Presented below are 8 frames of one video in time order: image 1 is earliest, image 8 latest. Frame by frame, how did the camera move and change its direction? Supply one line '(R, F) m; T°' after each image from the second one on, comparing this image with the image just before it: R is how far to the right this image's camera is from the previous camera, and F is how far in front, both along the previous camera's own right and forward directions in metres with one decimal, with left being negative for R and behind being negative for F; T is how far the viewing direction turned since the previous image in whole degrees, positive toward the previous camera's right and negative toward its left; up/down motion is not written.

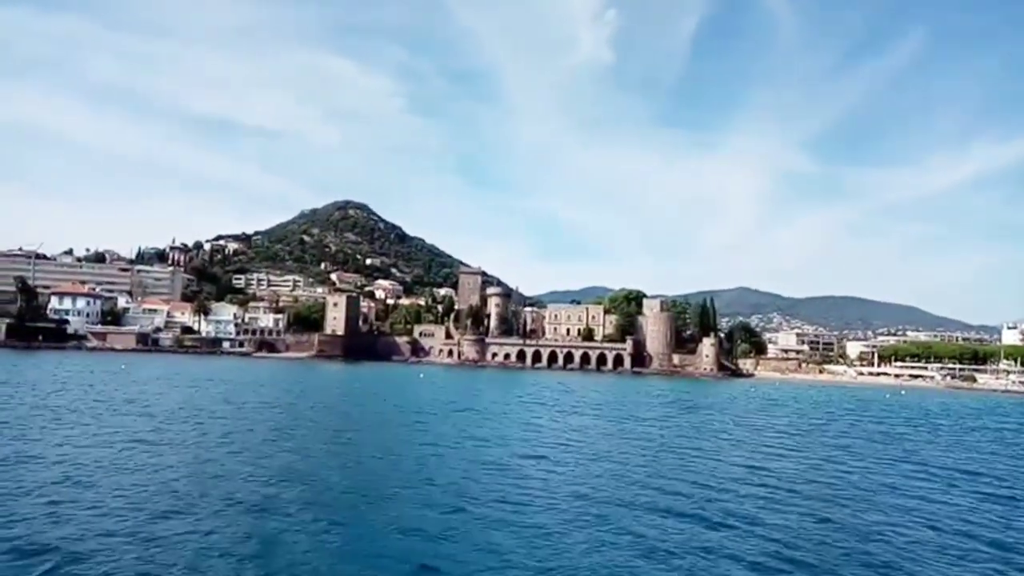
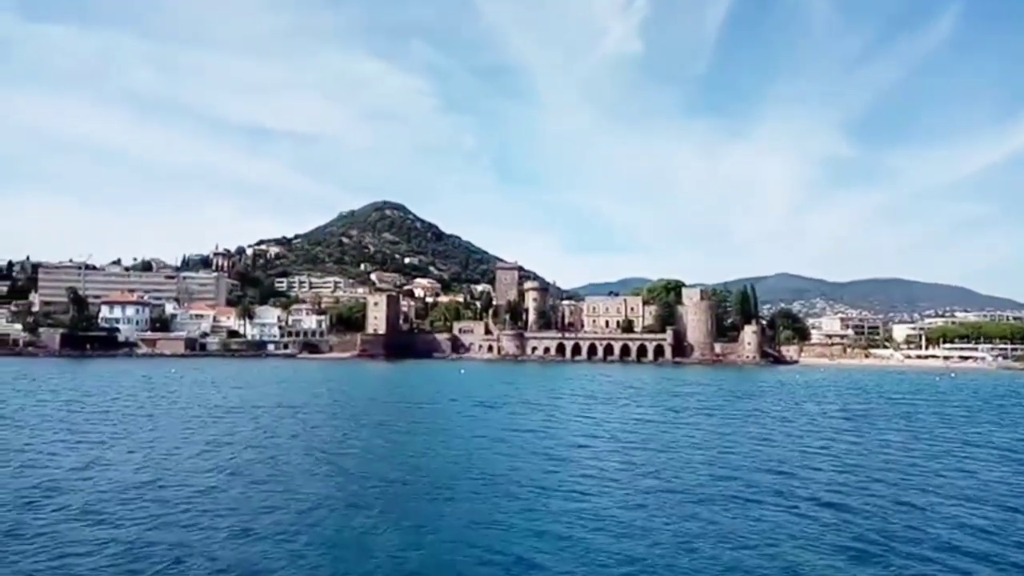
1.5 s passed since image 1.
(+0.1, -0.1) m; -3°
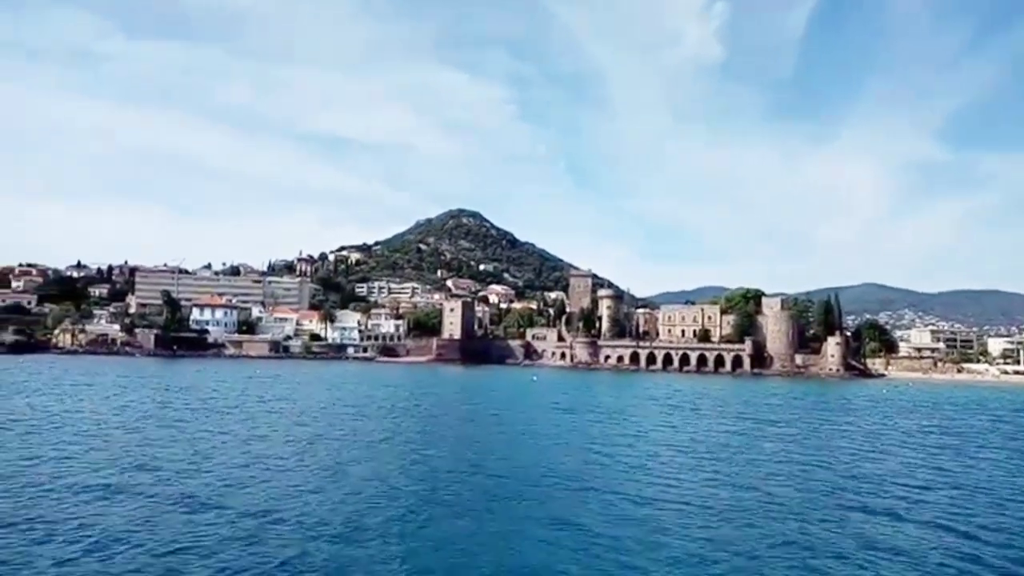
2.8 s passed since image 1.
(+0.6, +0.1) m; -6°
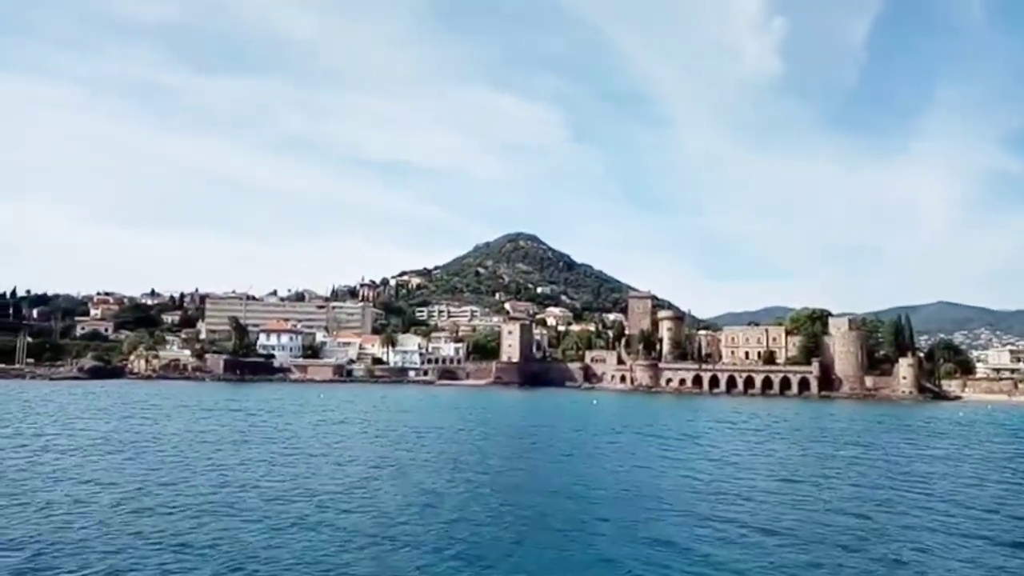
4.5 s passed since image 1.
(+0.3, 0.0) m; -5°
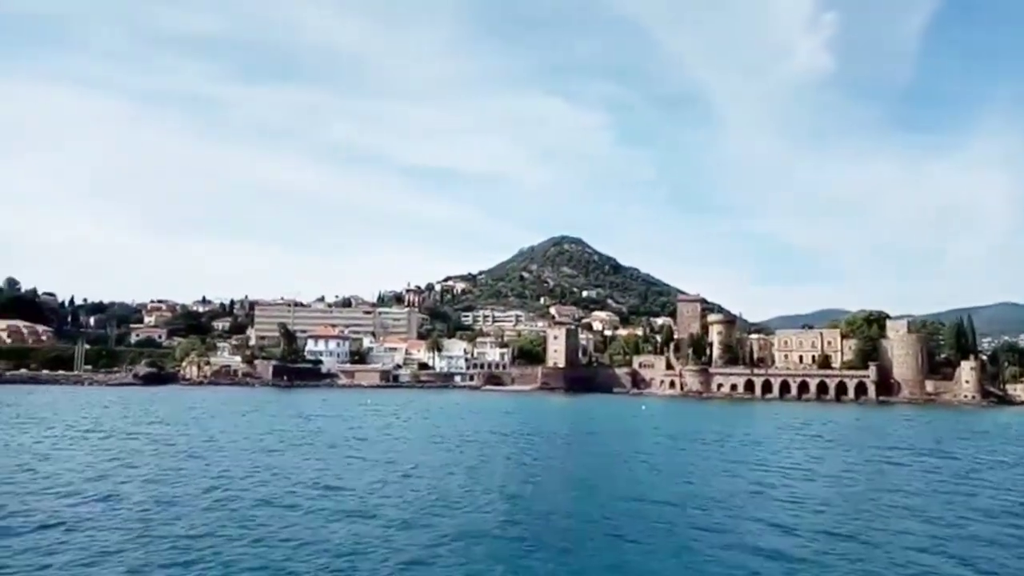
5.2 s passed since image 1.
(-0.2, +0.5) m; -3°
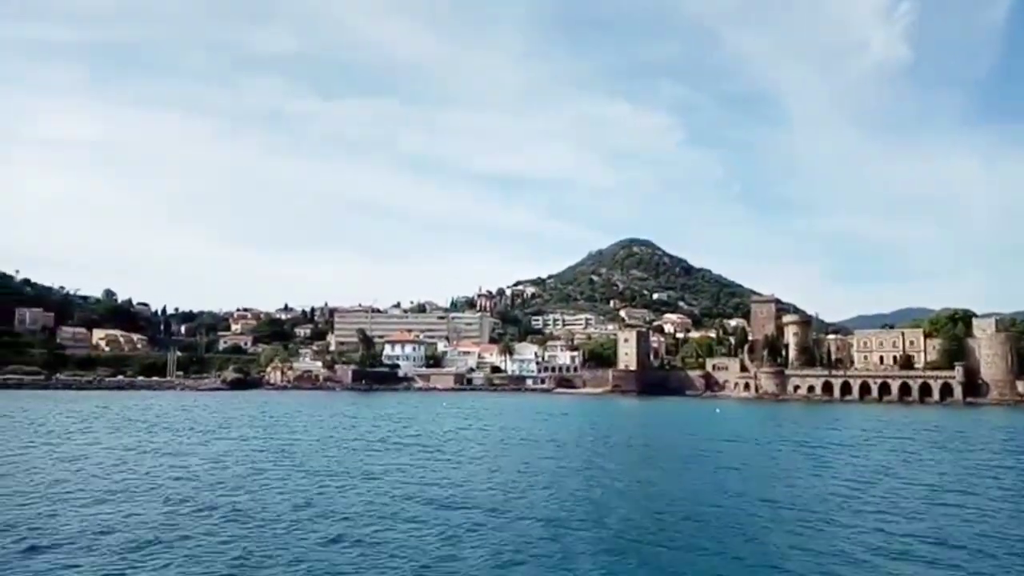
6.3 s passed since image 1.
(+0.1, -0.8) m; -5°
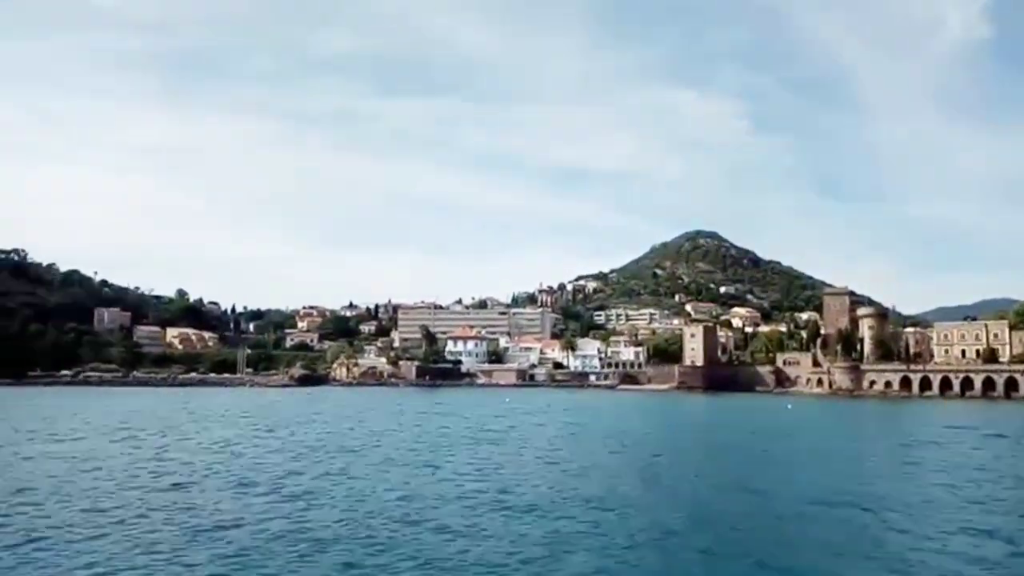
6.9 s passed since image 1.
(-0.4, +0.6) m; -4°
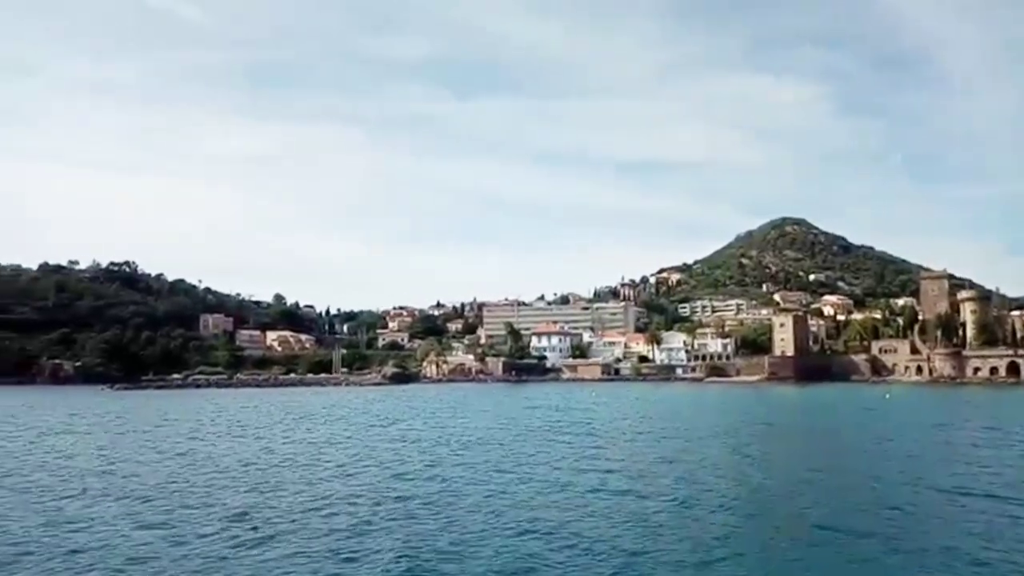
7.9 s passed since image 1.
(-0.2, -0.9) m; -6°
